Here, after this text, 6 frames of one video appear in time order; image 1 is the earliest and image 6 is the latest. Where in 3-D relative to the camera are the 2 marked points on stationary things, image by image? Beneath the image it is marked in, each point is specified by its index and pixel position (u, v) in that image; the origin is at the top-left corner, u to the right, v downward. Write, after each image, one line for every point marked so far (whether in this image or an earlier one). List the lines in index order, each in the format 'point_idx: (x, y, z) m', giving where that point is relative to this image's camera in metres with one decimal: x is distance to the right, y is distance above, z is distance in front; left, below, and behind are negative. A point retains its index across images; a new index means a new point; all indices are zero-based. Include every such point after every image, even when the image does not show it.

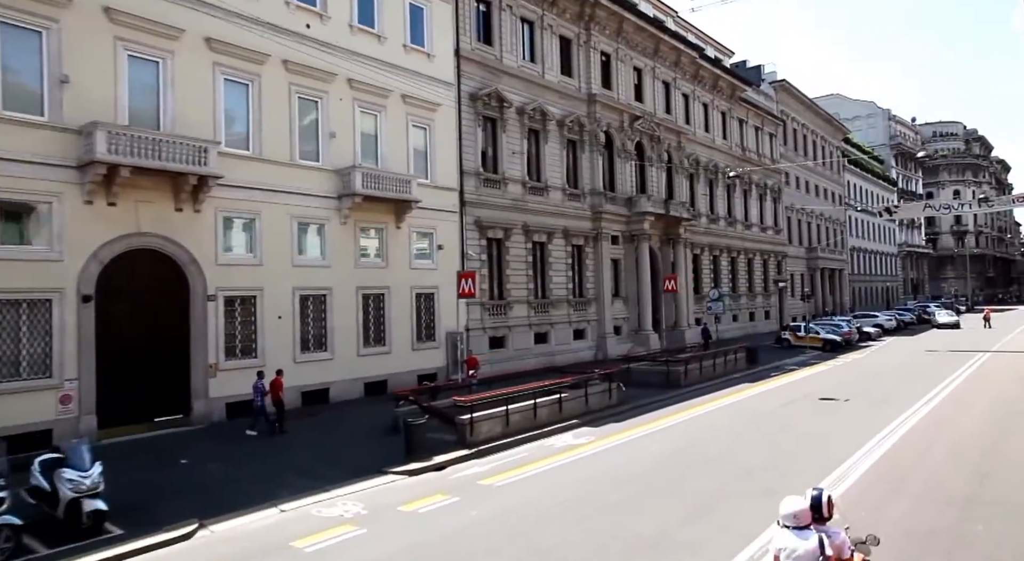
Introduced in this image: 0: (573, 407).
0: (+1.6, -3.4, +17.3) m
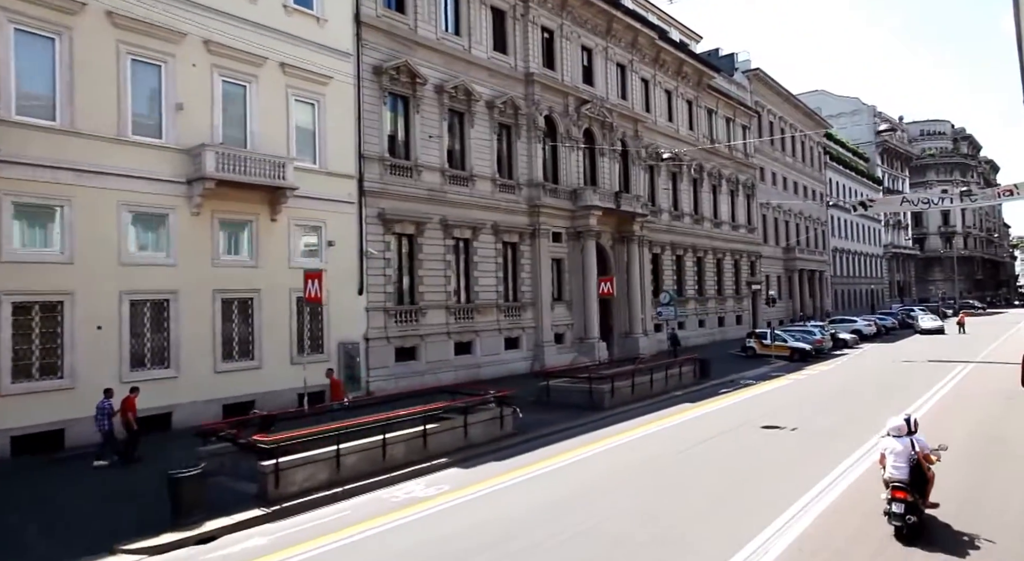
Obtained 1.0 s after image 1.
0: (-1.4, -3.4, +13.8) m
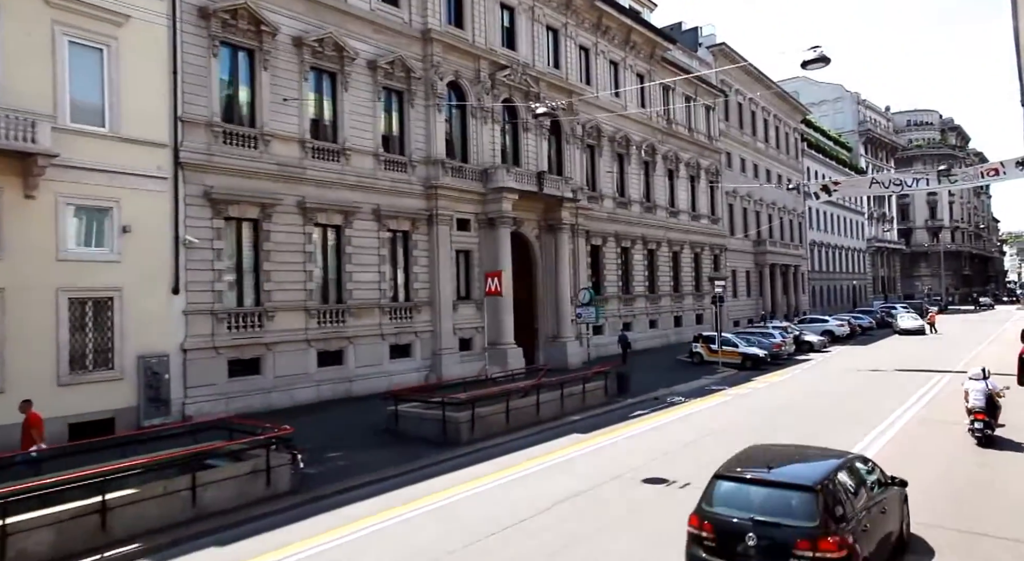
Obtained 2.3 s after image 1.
0: (-5.2, -3.3, +9.3) m
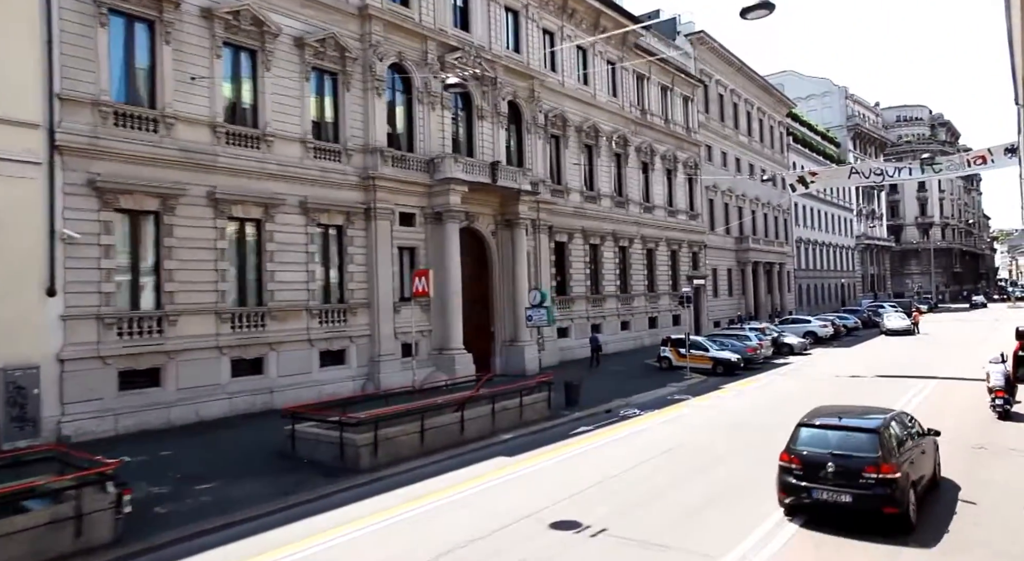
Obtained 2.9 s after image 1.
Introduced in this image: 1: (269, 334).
0: (-6.9, -3.3, +7.1) m
1: (-7.1, -1.6, +19.1) m
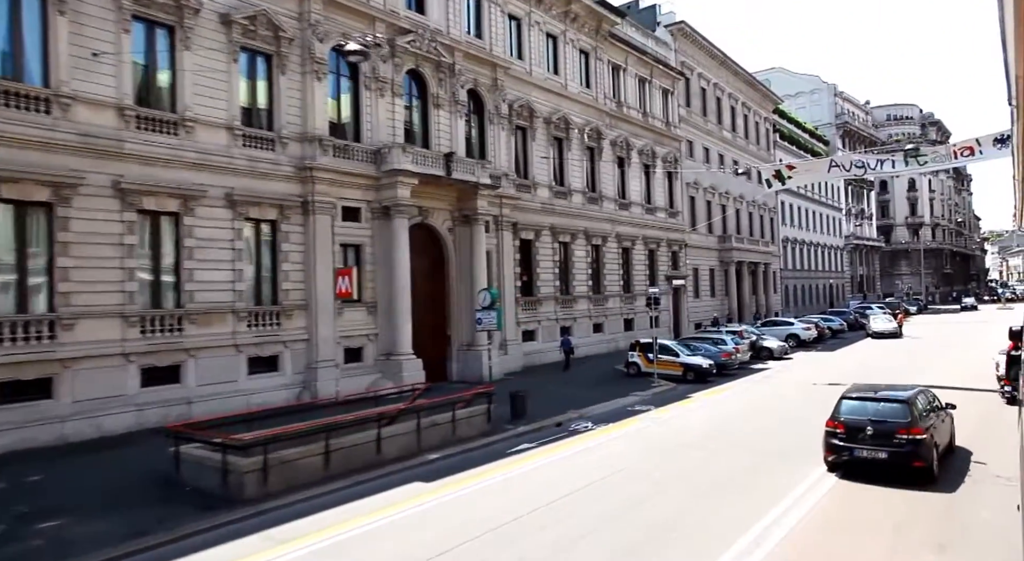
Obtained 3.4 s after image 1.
0: (-8.3, -3.3, +5.4) m
1: (-8.7, -1.6, +17.3) m
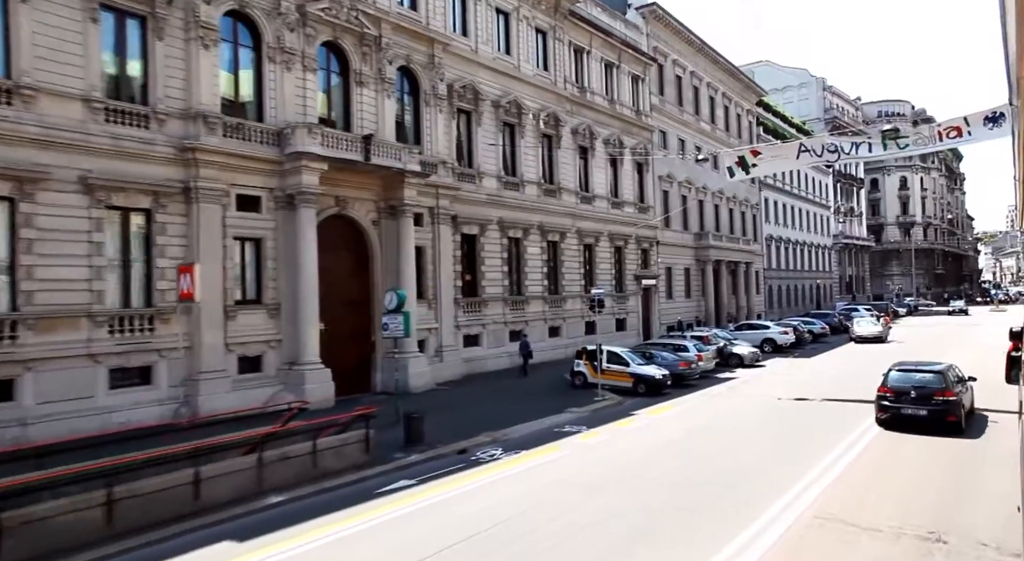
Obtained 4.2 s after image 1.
0: (-10.5, -3.3, +2.5) m
1: (-11.0, -1.5, +14.5) m
